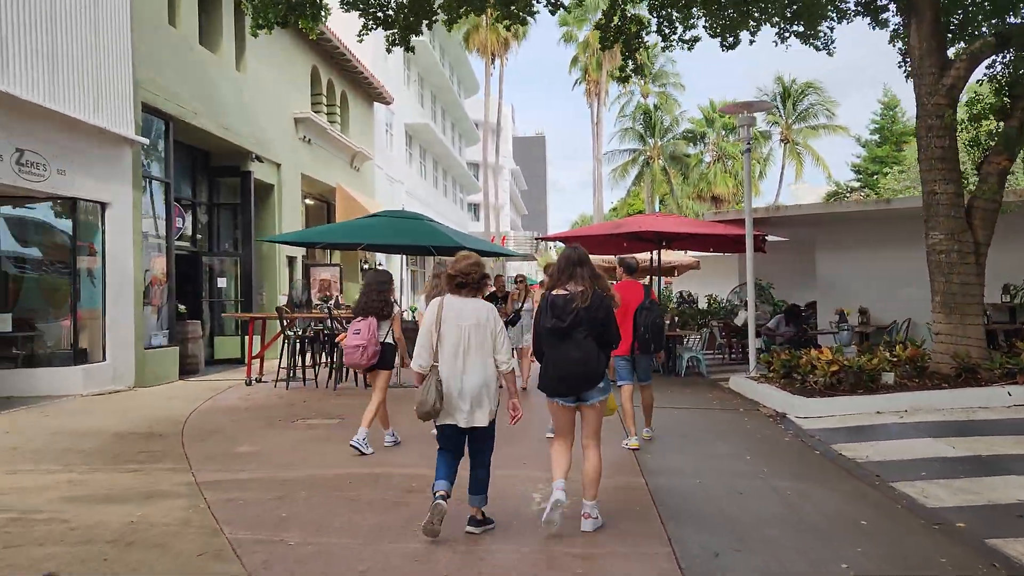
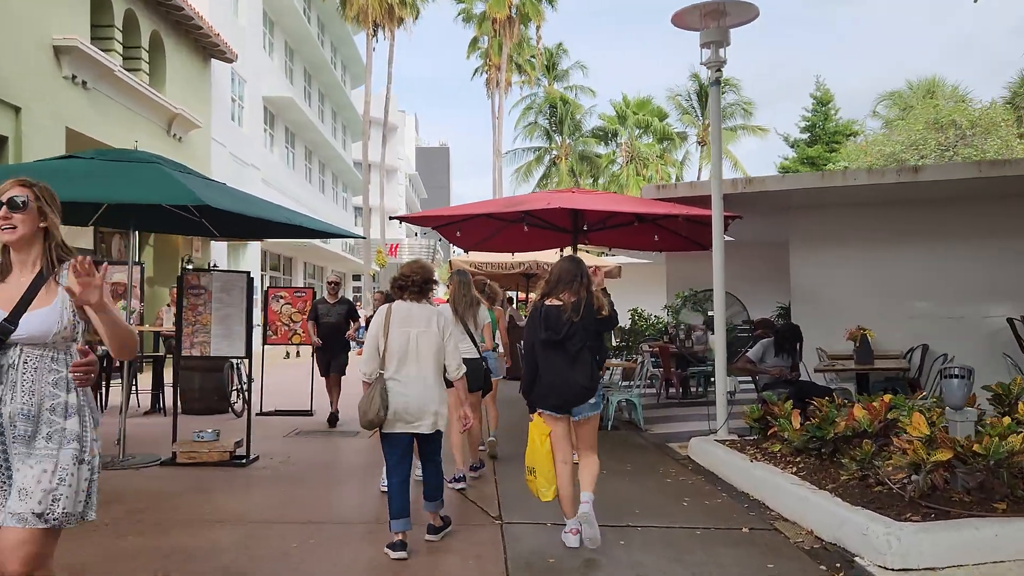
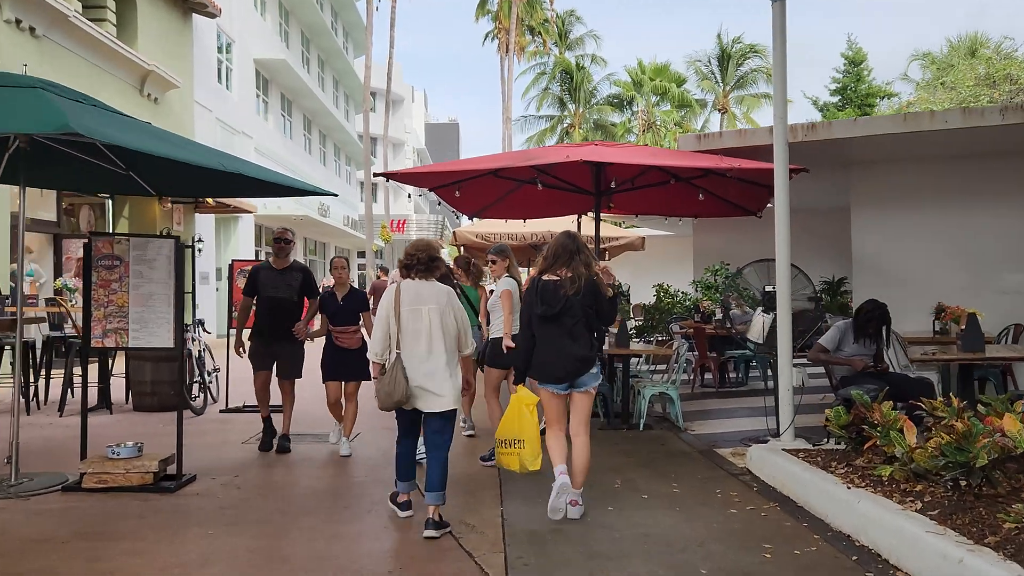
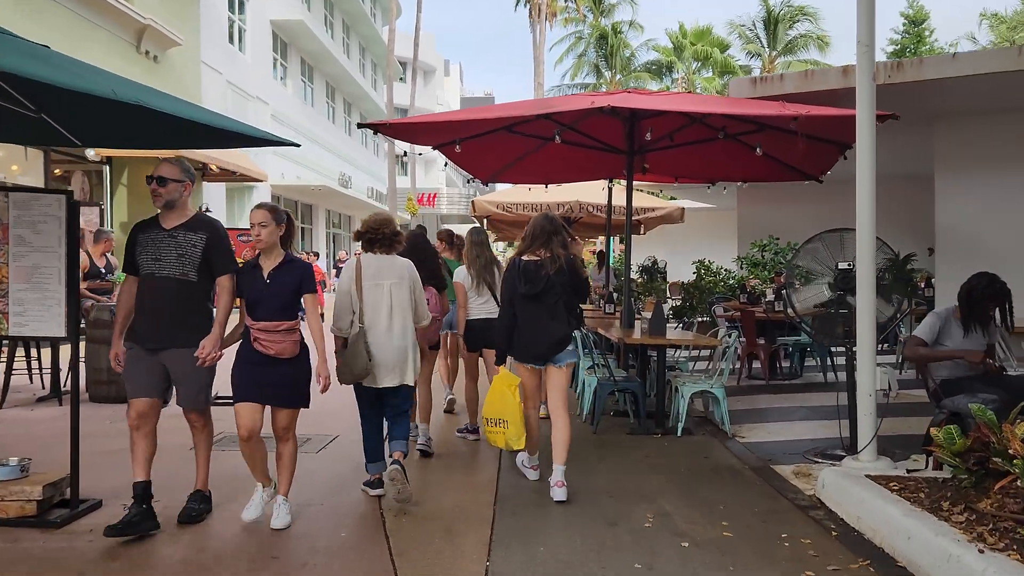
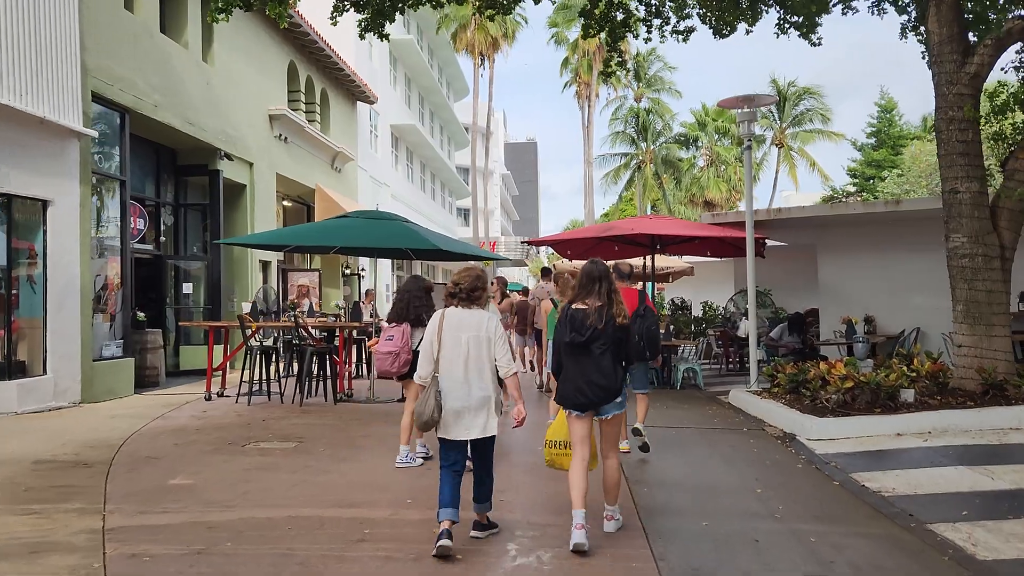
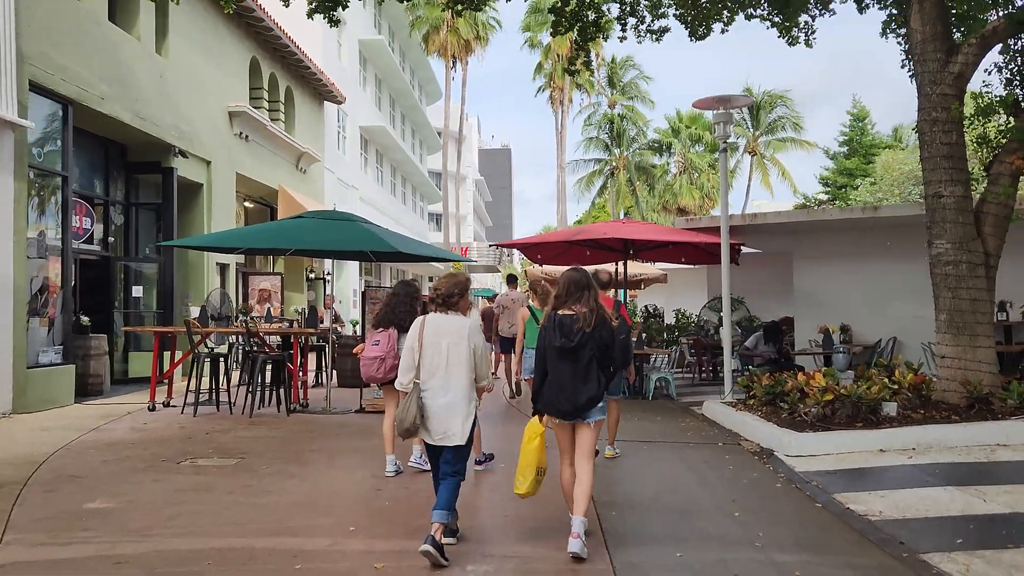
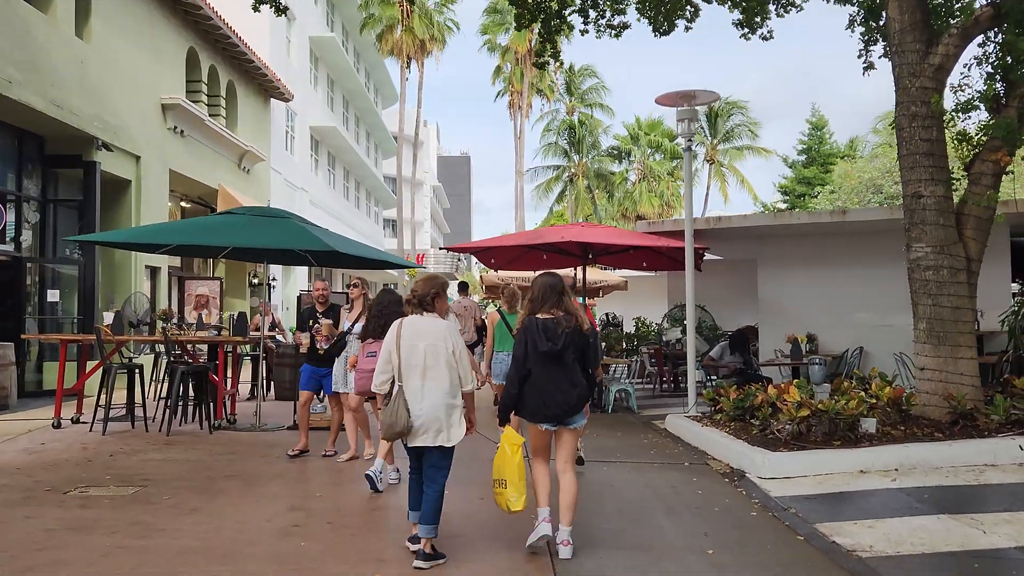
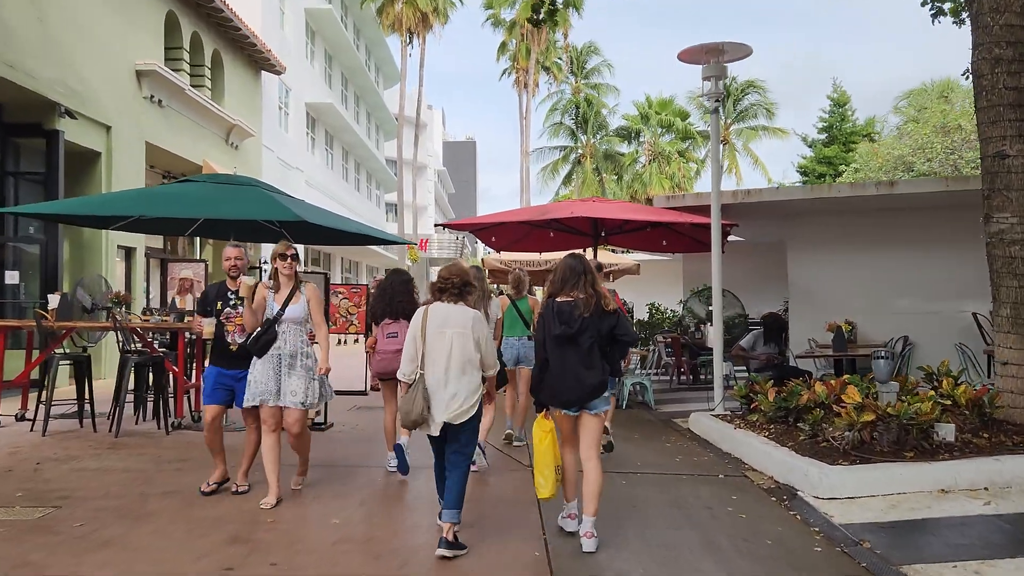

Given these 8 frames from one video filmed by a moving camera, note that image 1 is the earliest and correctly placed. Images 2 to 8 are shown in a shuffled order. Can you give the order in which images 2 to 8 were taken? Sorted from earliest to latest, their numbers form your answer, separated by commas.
5, 6, 7, 8, 2, 3, 4
